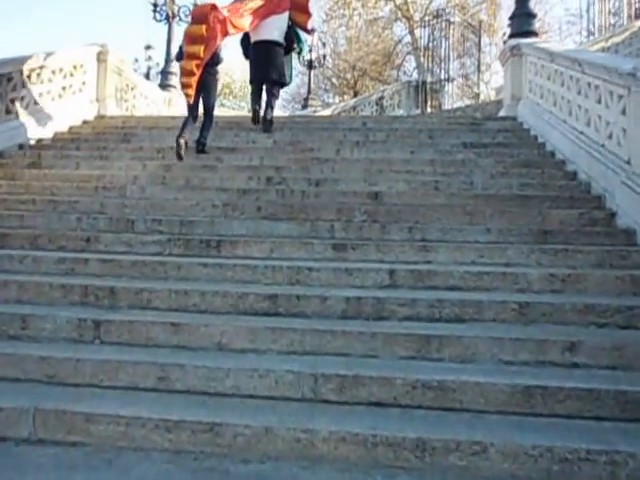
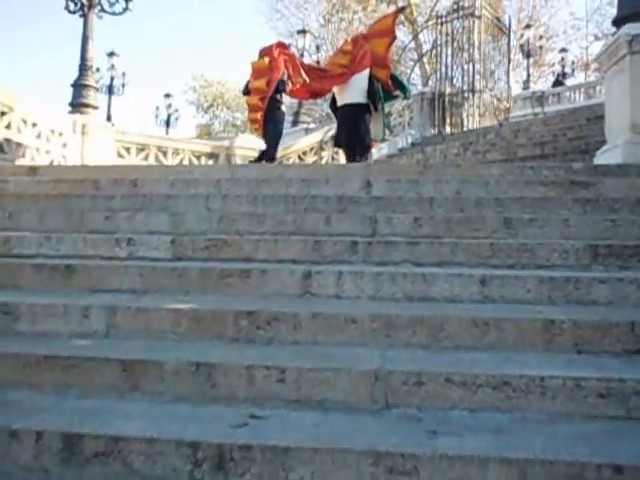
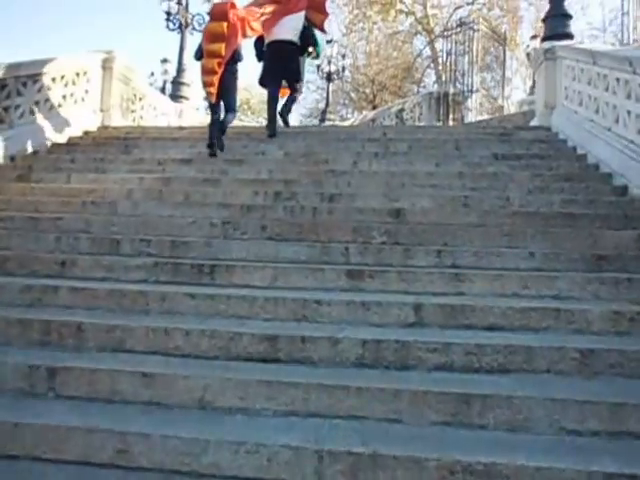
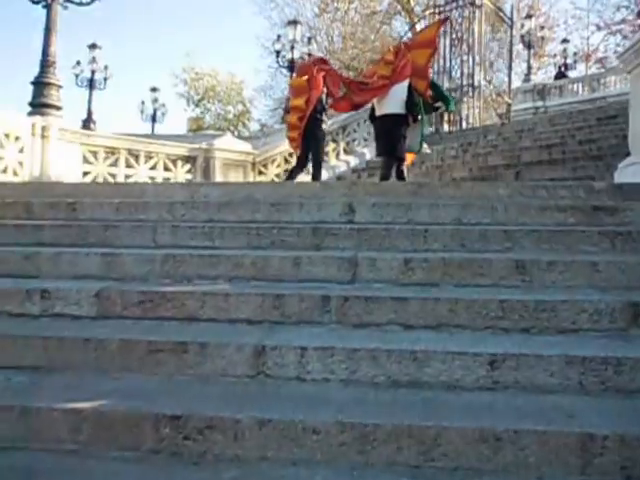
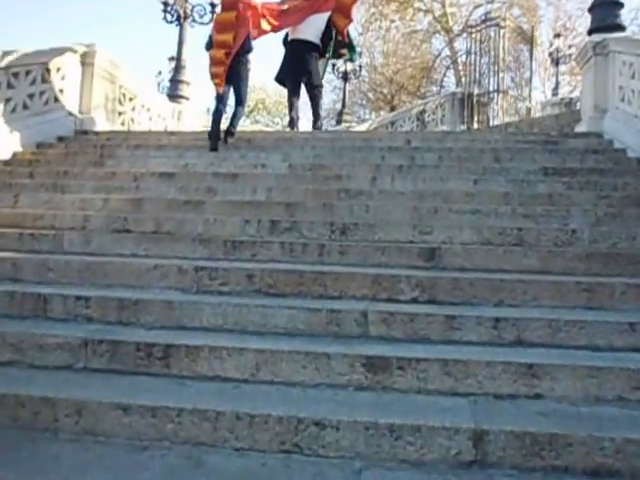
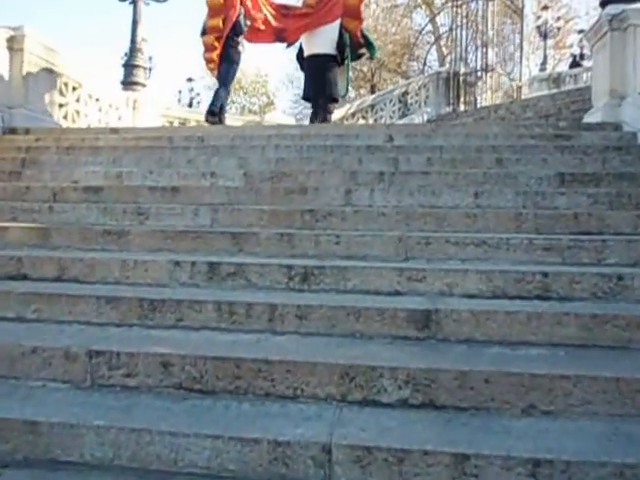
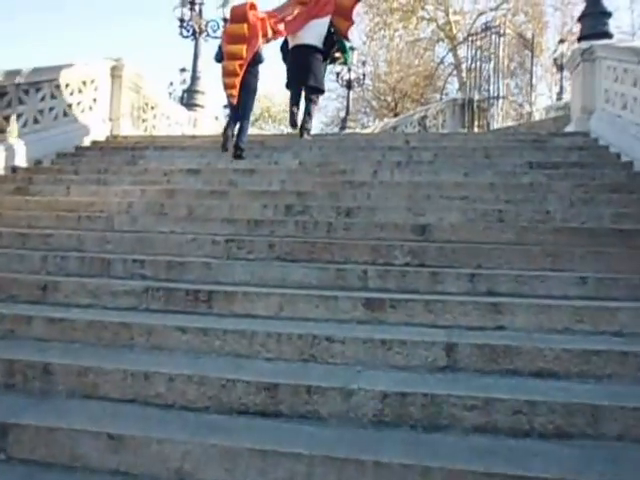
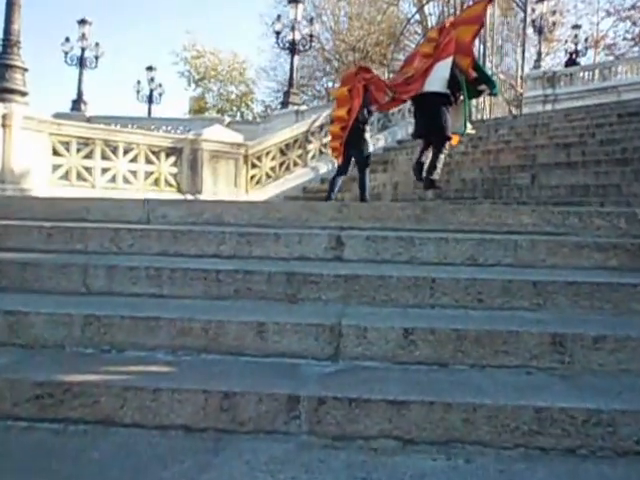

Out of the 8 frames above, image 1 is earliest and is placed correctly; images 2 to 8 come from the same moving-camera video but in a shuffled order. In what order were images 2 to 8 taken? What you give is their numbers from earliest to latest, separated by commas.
3, 7, 5, 6, 2, 4, 8
